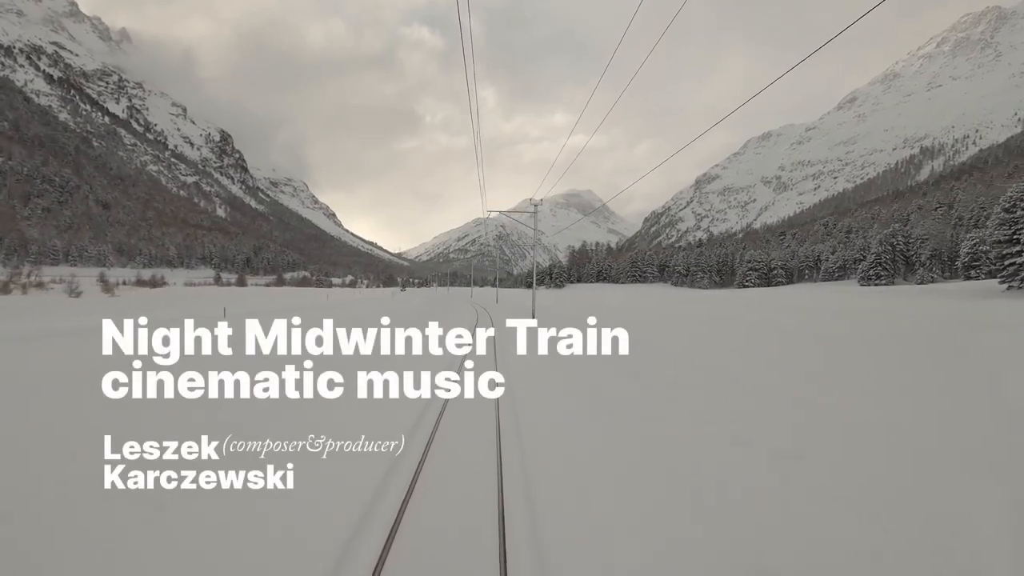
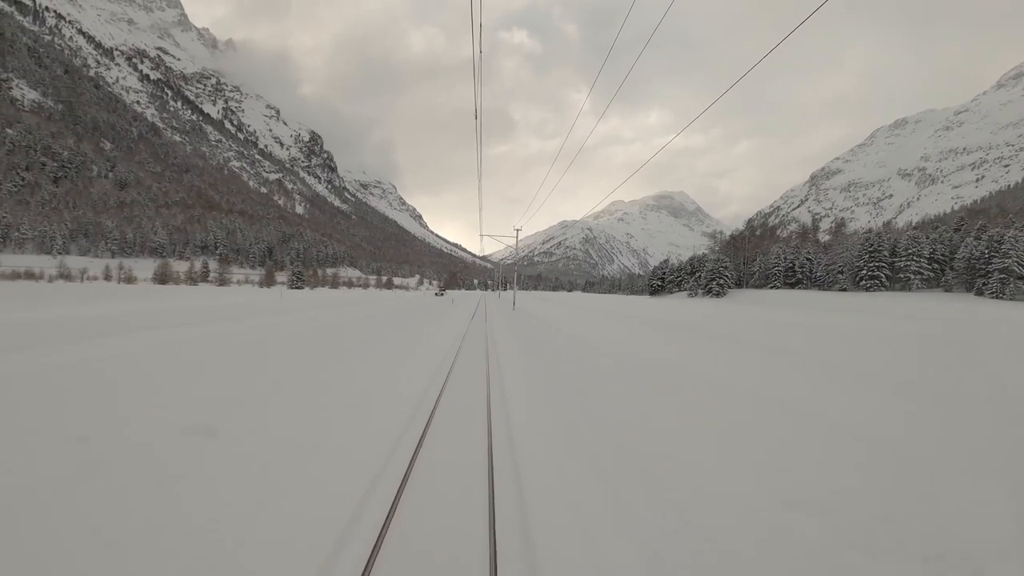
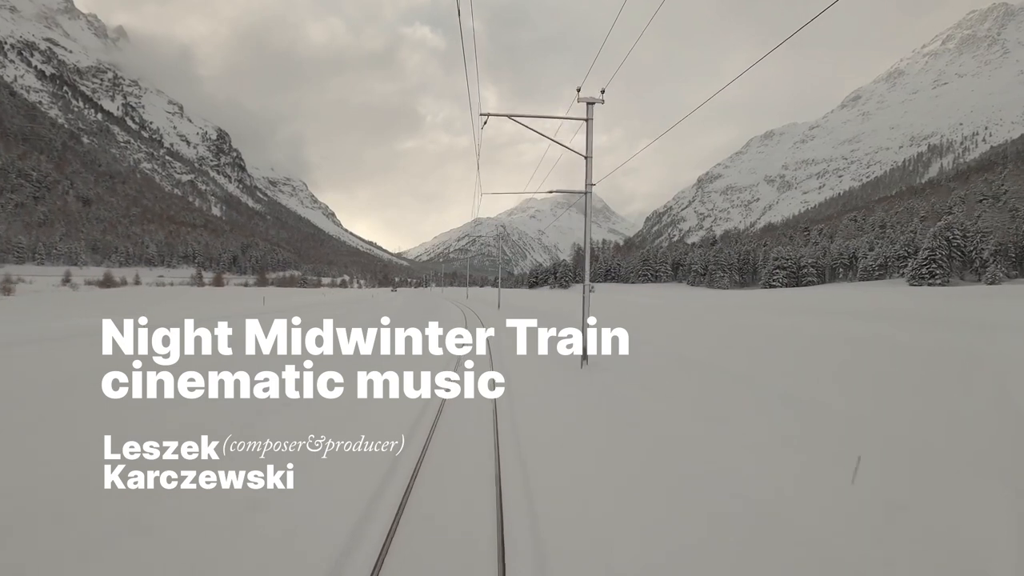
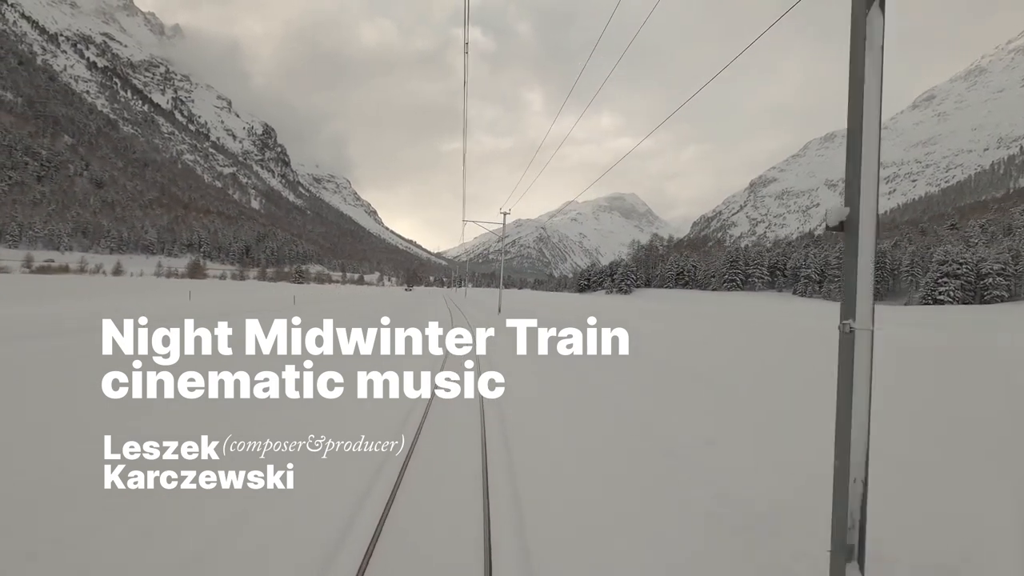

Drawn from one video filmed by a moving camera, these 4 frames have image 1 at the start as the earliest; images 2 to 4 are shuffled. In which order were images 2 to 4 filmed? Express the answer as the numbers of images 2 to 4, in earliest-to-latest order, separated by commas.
3, 4, 2
